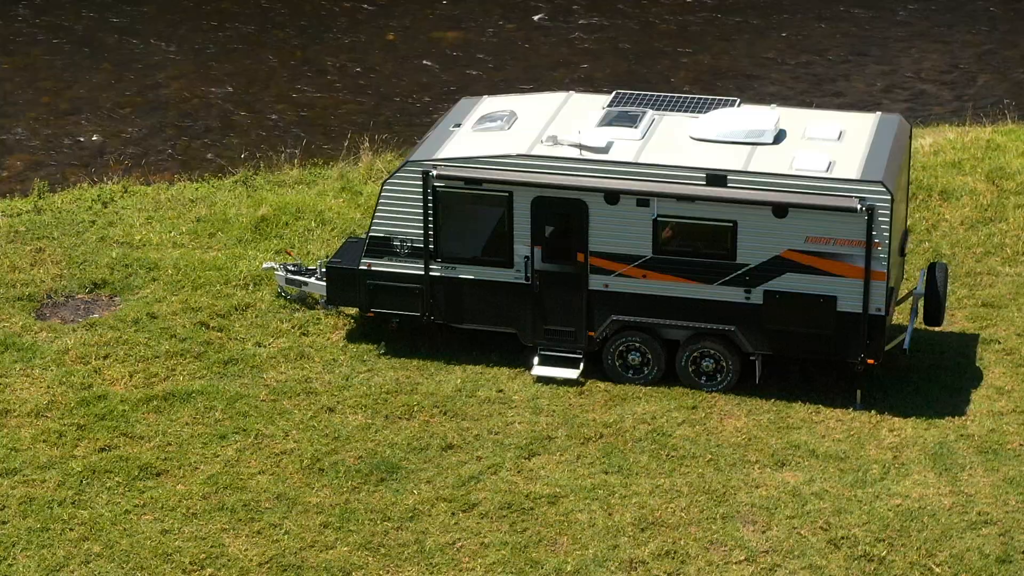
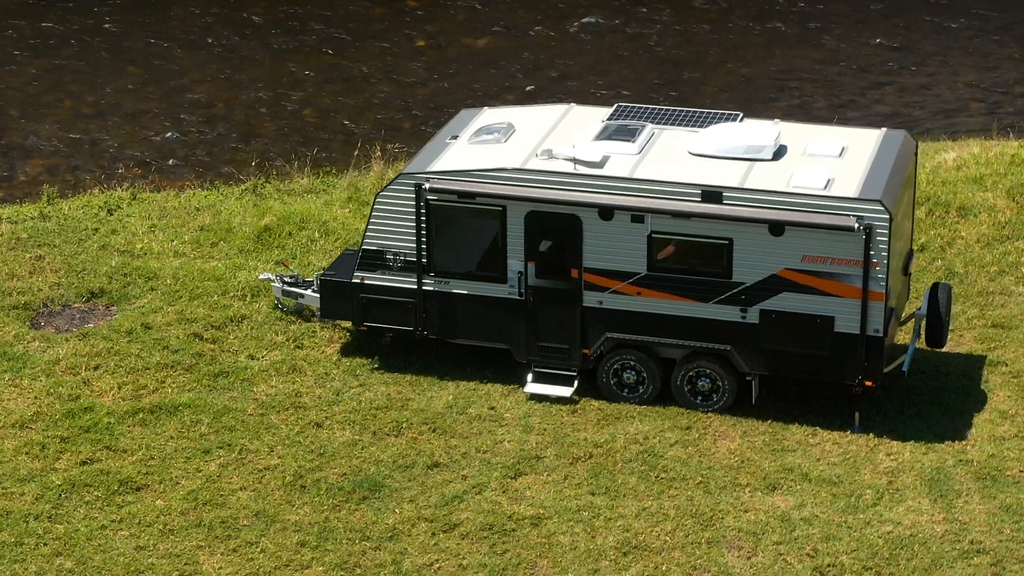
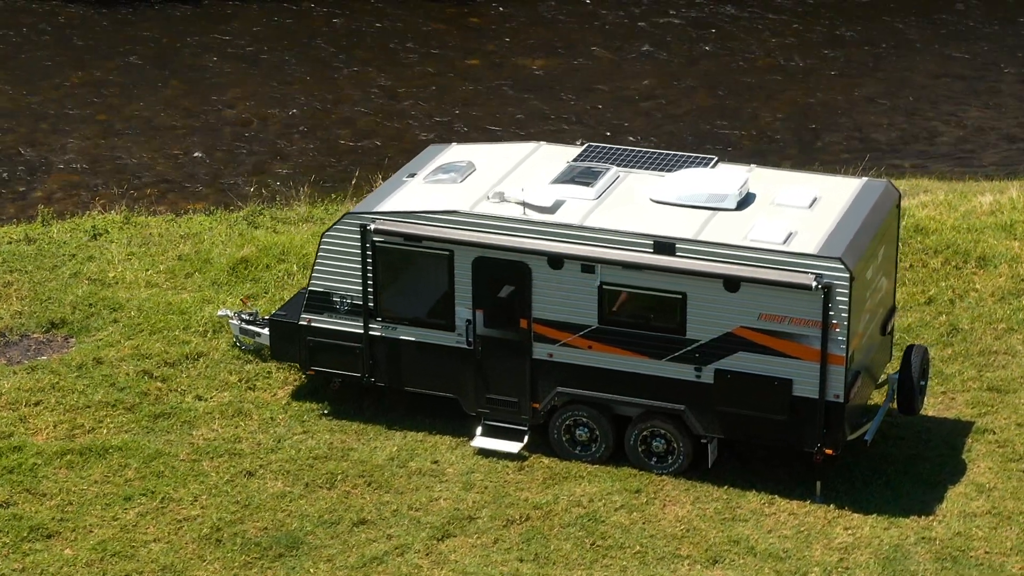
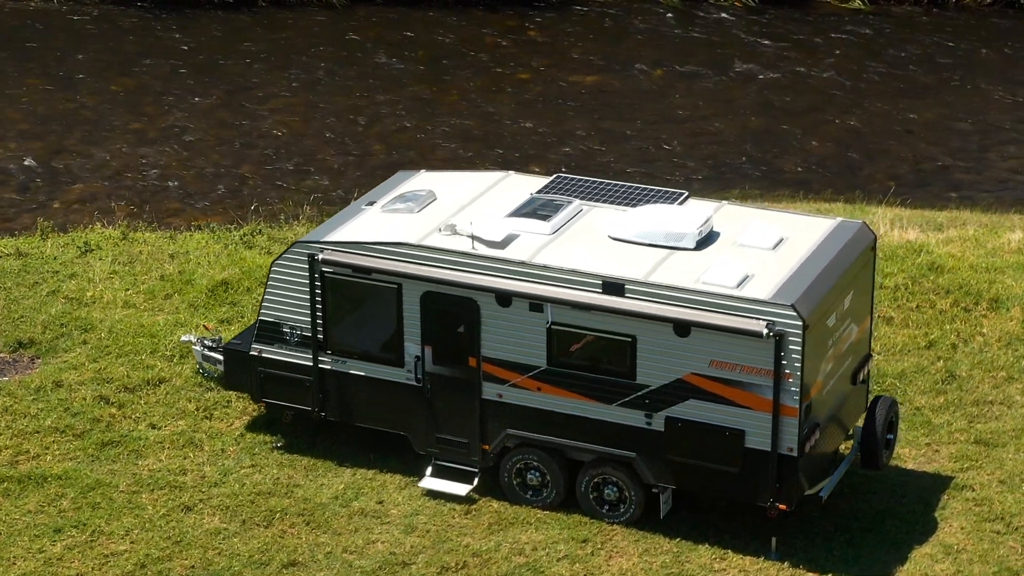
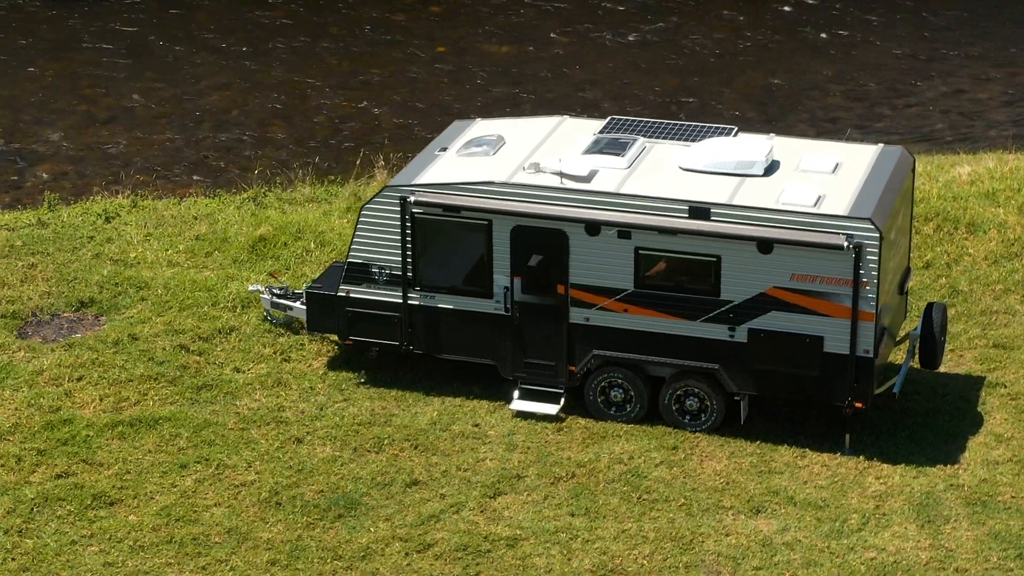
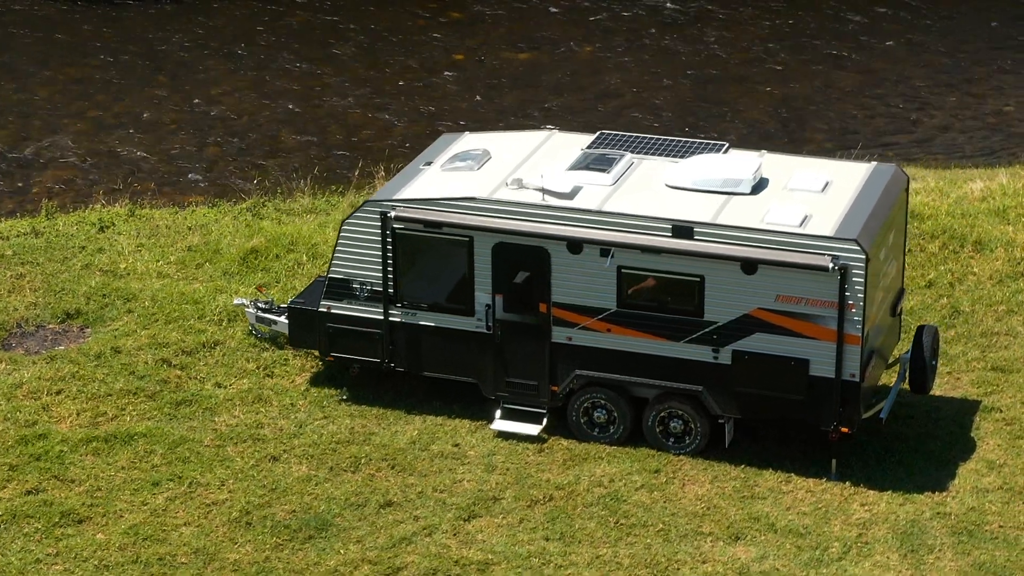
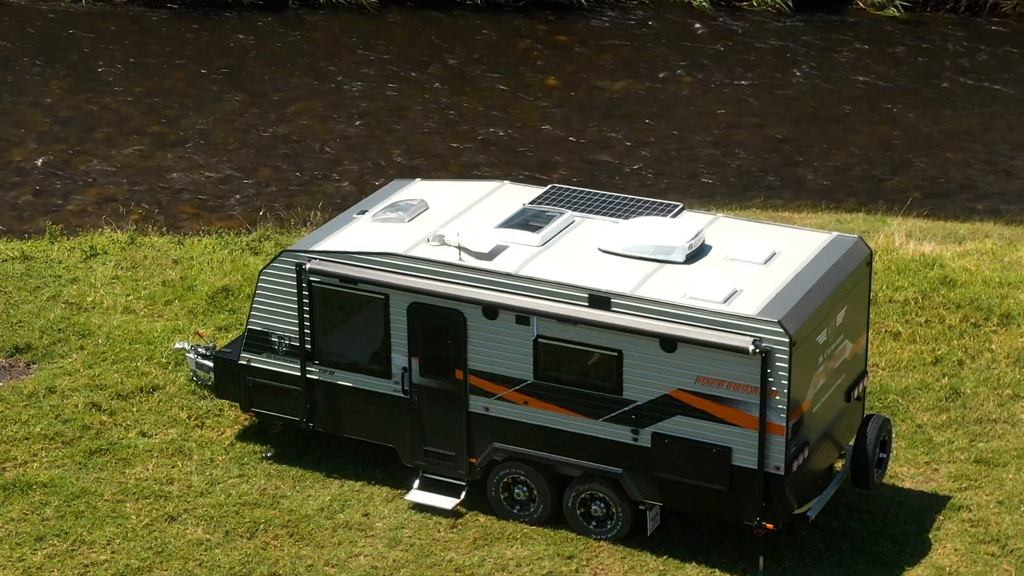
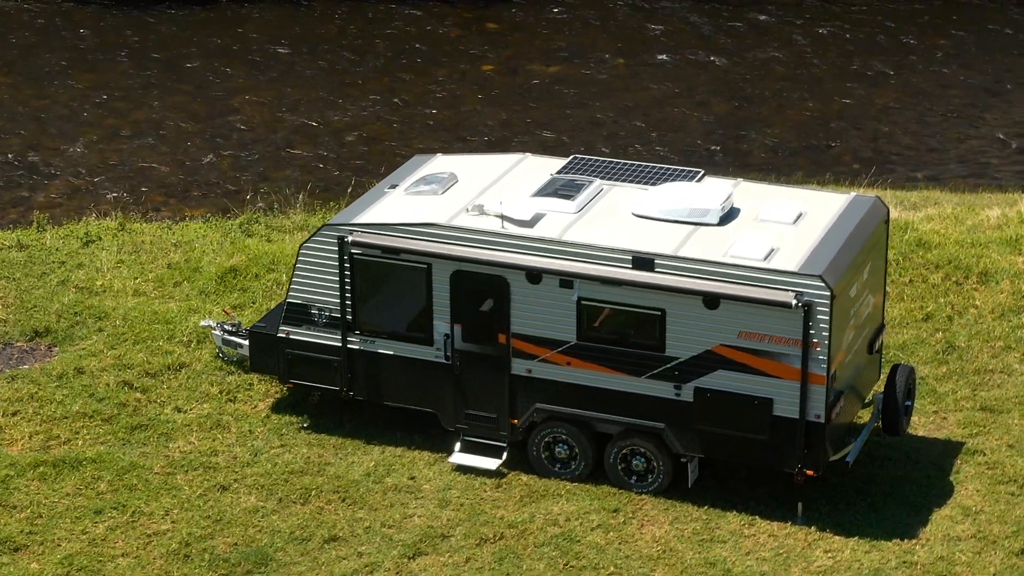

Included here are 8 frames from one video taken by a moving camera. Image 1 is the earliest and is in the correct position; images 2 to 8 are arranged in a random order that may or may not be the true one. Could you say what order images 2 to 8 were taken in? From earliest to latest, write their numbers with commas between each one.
2, 5, 6, 3, 8, 4, 7
